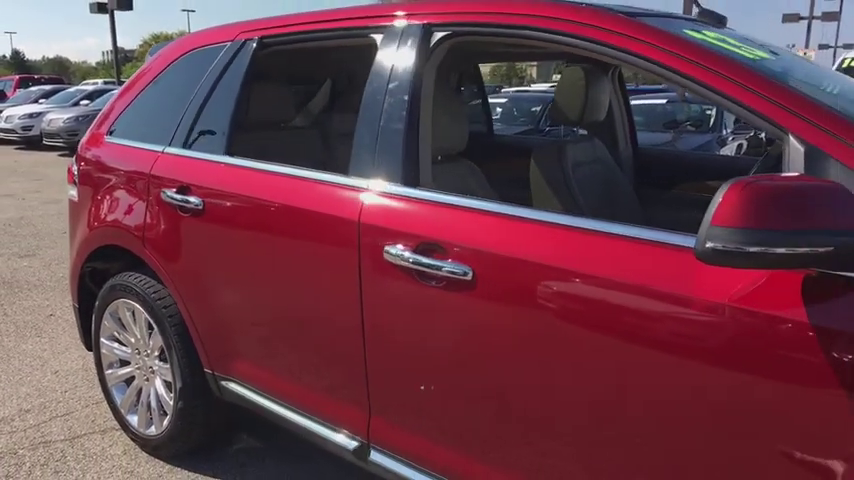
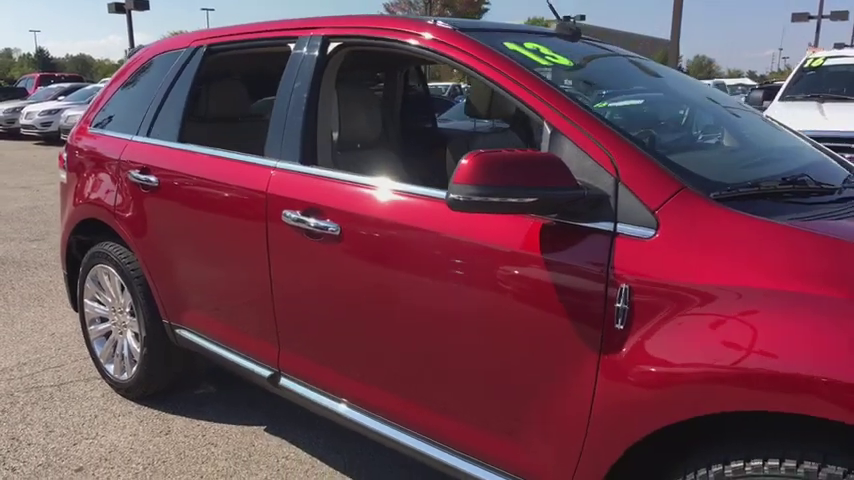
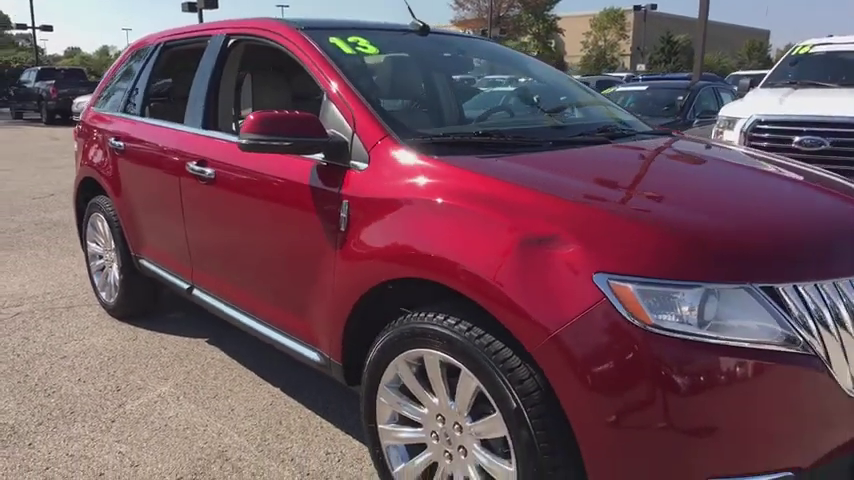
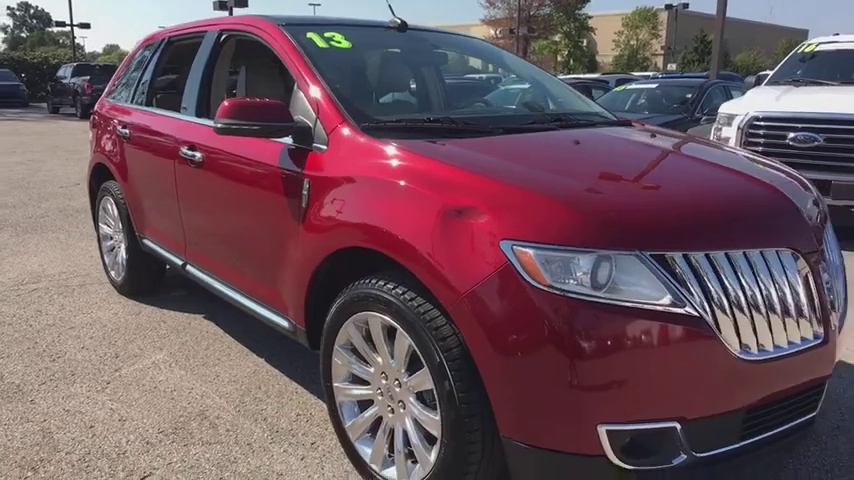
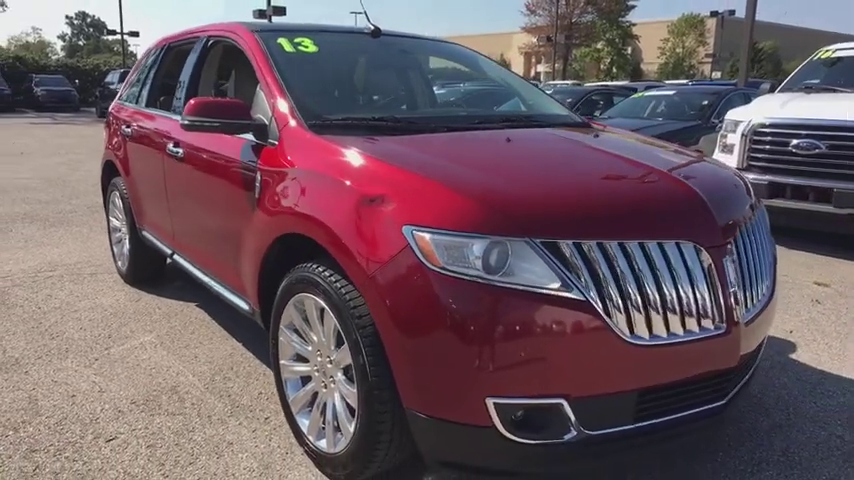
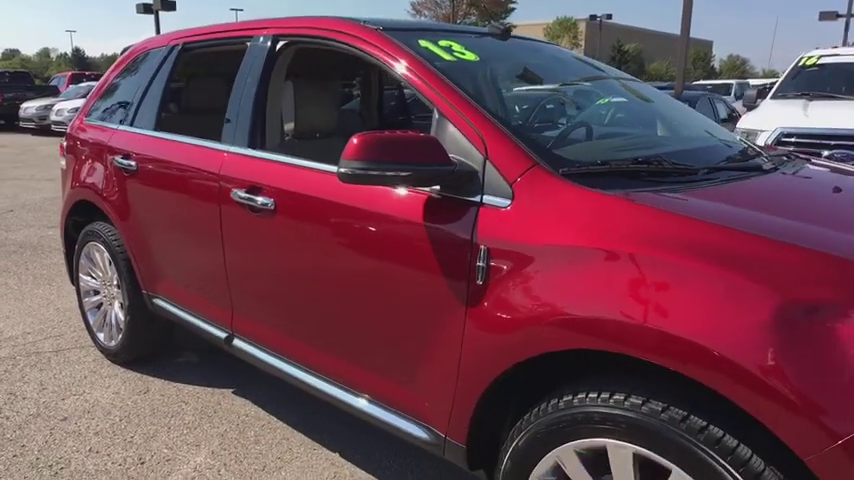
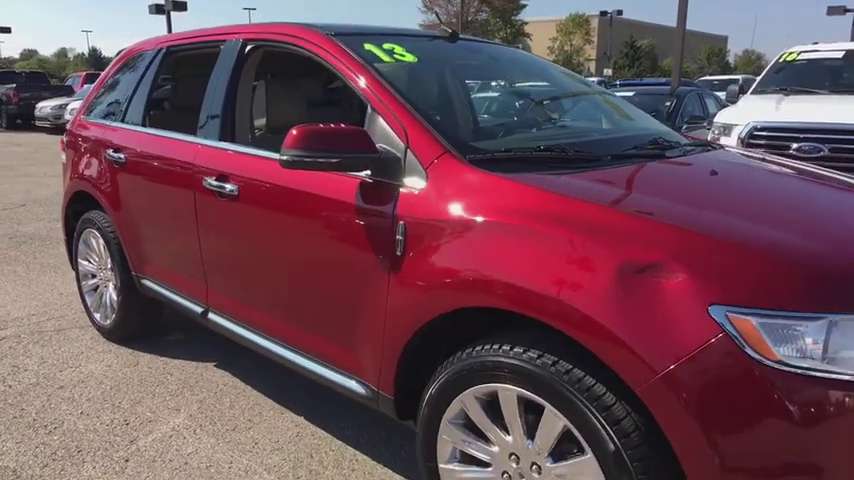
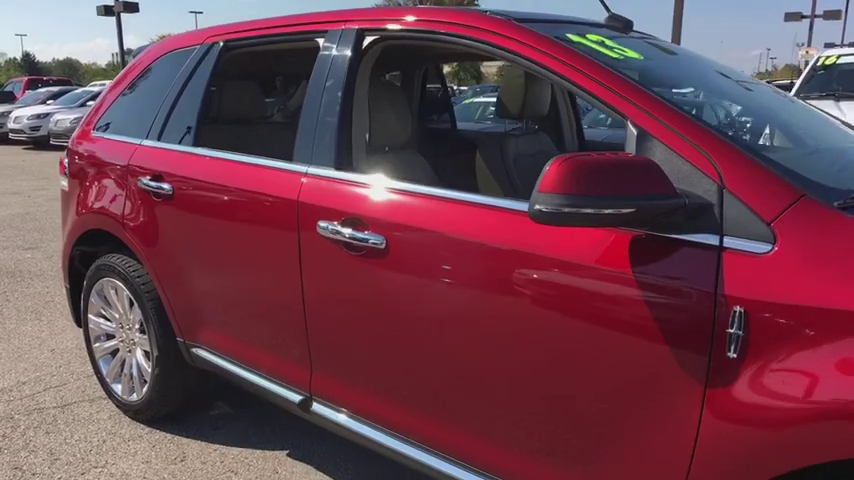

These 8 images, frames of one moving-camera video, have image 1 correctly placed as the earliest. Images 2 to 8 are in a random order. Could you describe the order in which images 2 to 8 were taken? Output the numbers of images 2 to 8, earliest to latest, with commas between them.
8, 2, 6, 7, 3, 4, 5
